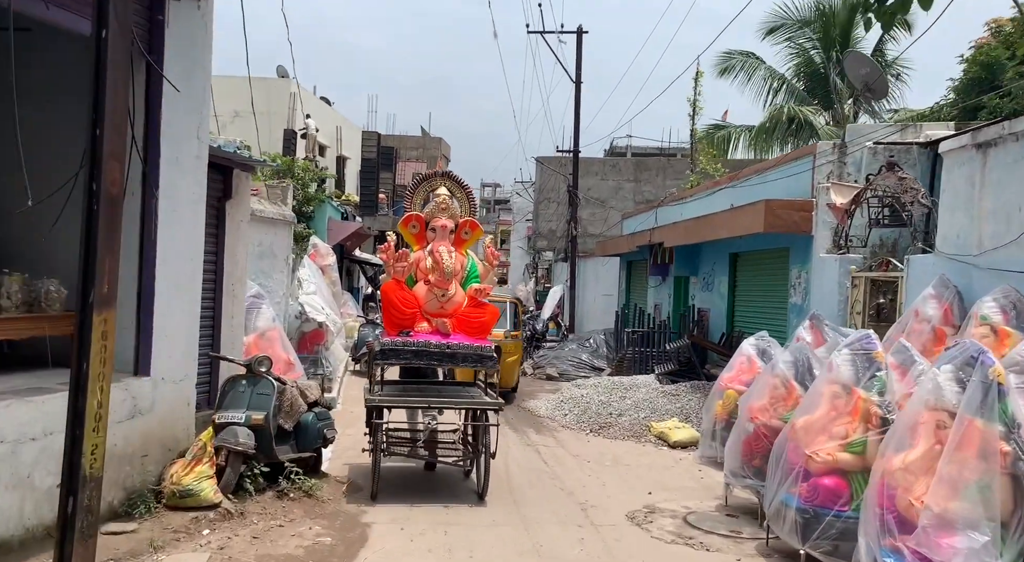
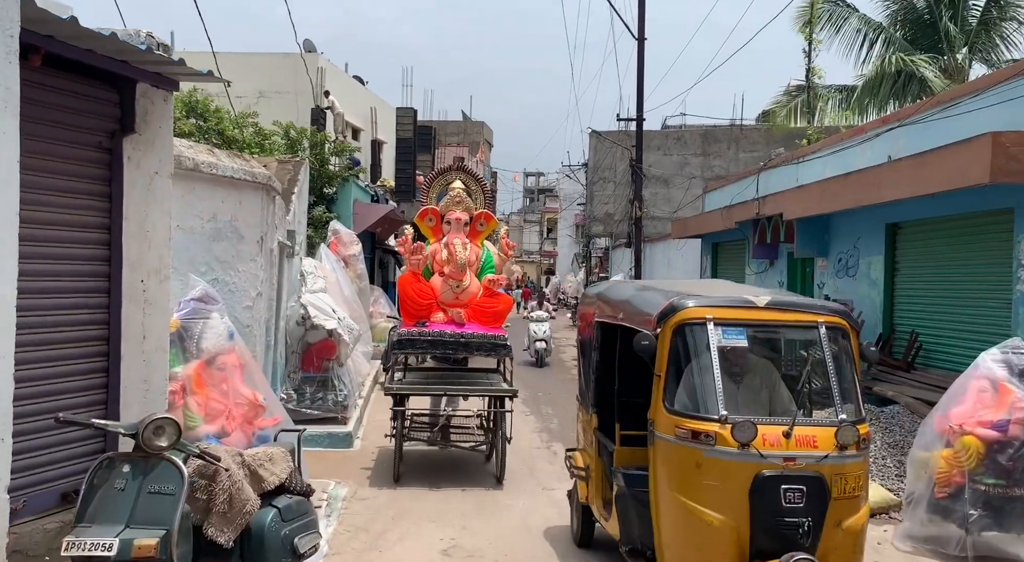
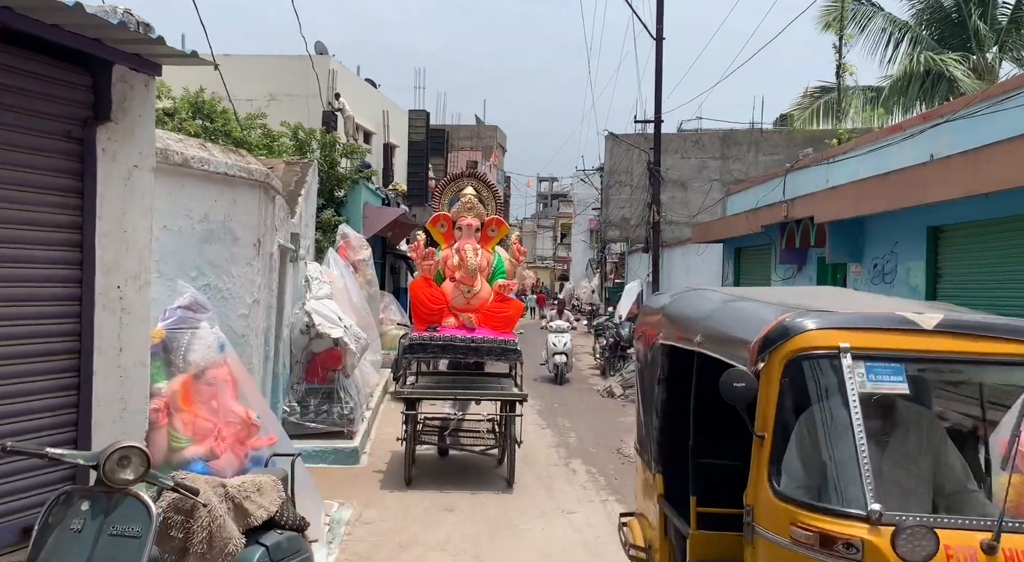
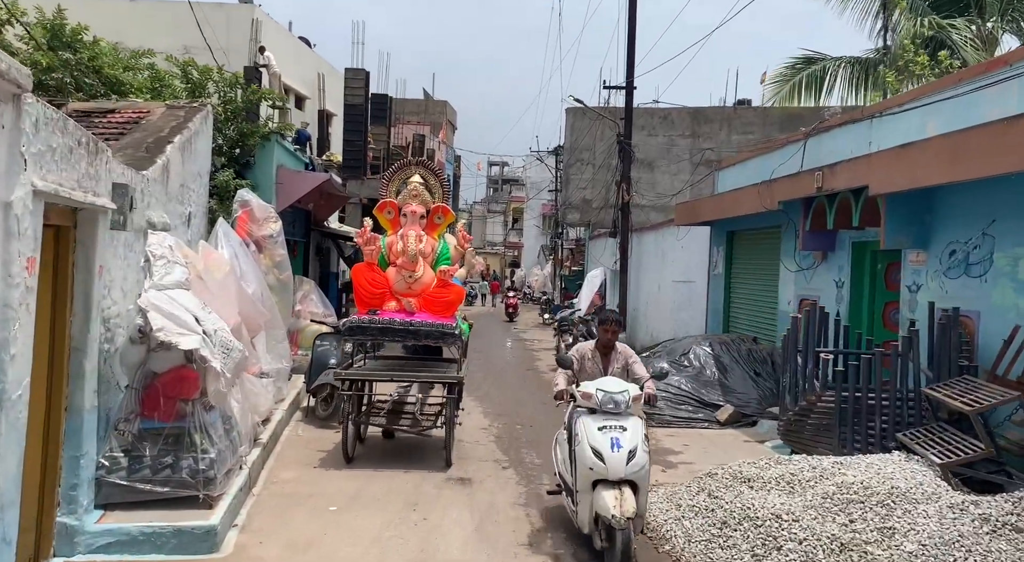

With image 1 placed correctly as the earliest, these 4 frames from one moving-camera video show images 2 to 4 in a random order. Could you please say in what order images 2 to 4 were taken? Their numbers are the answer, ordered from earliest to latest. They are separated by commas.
2, 3, 4
